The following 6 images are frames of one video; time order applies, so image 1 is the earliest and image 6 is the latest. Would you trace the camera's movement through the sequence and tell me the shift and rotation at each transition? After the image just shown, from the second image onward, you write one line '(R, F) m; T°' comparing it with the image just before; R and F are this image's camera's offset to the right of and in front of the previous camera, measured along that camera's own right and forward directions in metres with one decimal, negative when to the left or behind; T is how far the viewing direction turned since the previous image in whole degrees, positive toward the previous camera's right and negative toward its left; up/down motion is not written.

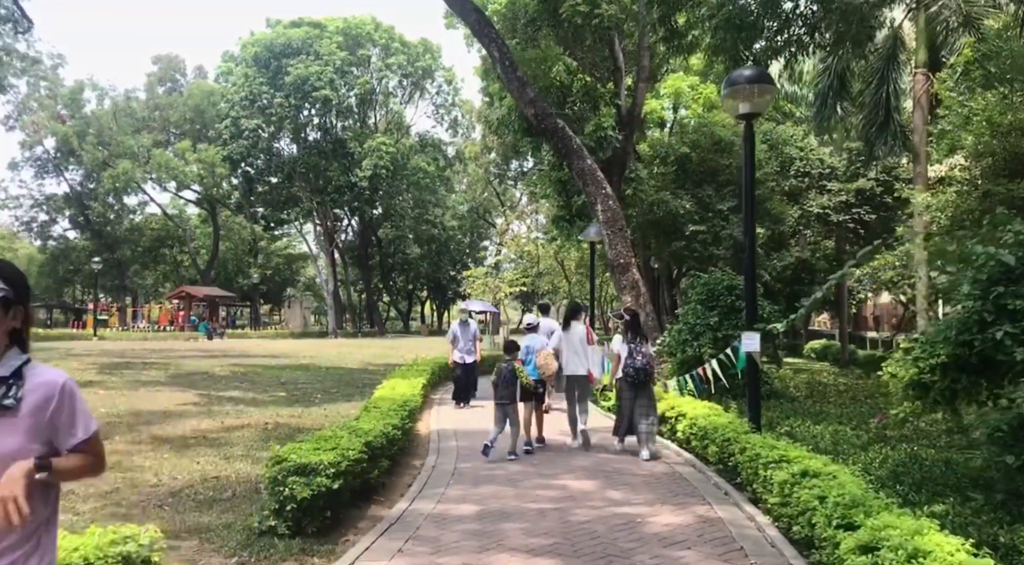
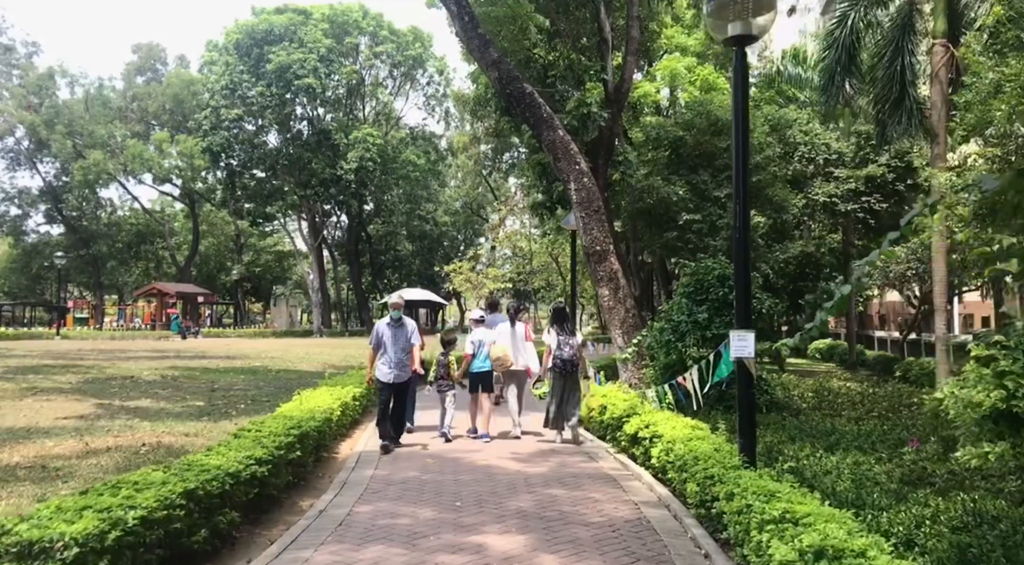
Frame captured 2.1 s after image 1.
(+0.6, +1.7) m; 0°
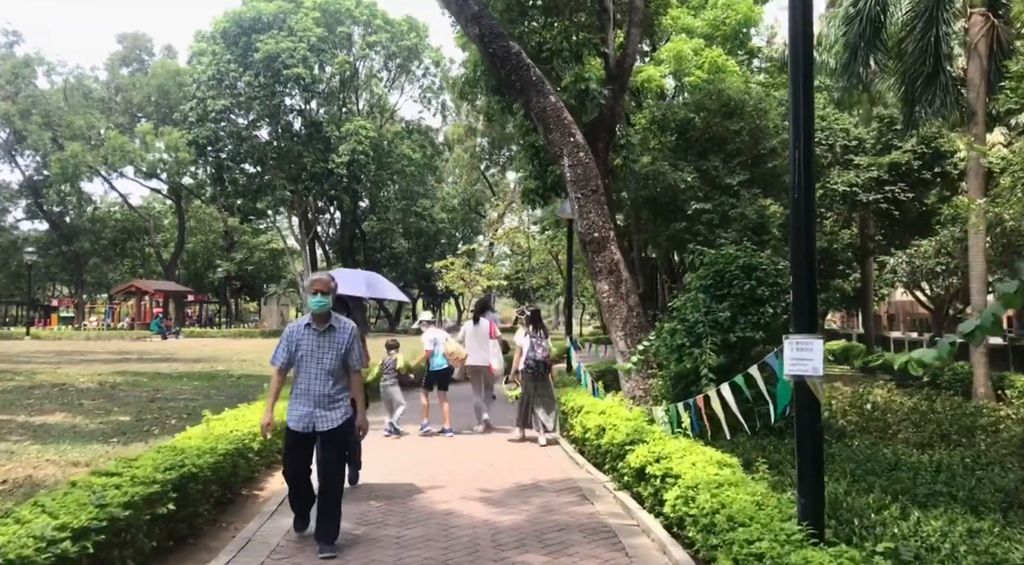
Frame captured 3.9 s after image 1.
(+0.2, +1.6) m; 0°
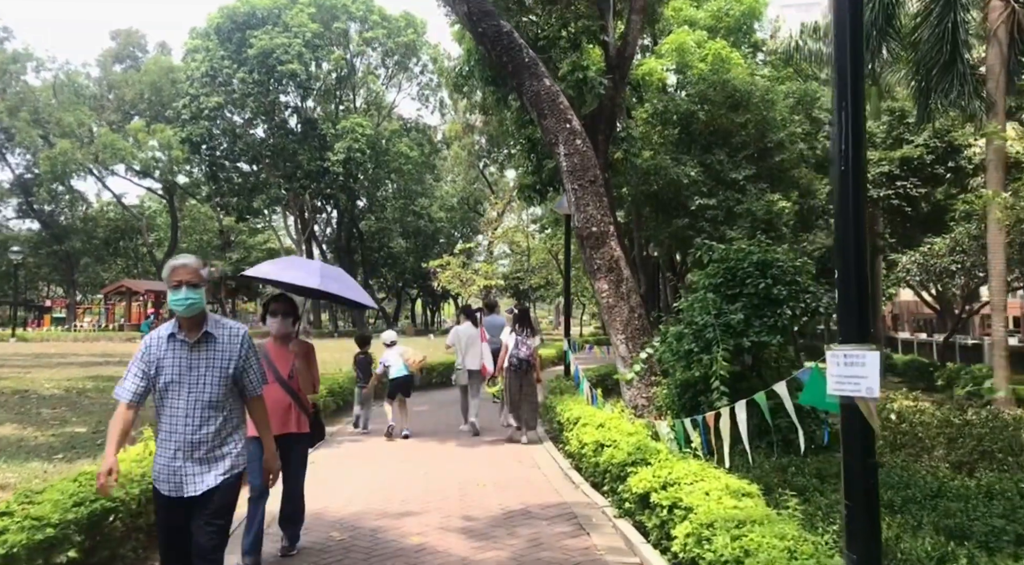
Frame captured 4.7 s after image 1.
(+0.1, +0.7) m; 0°
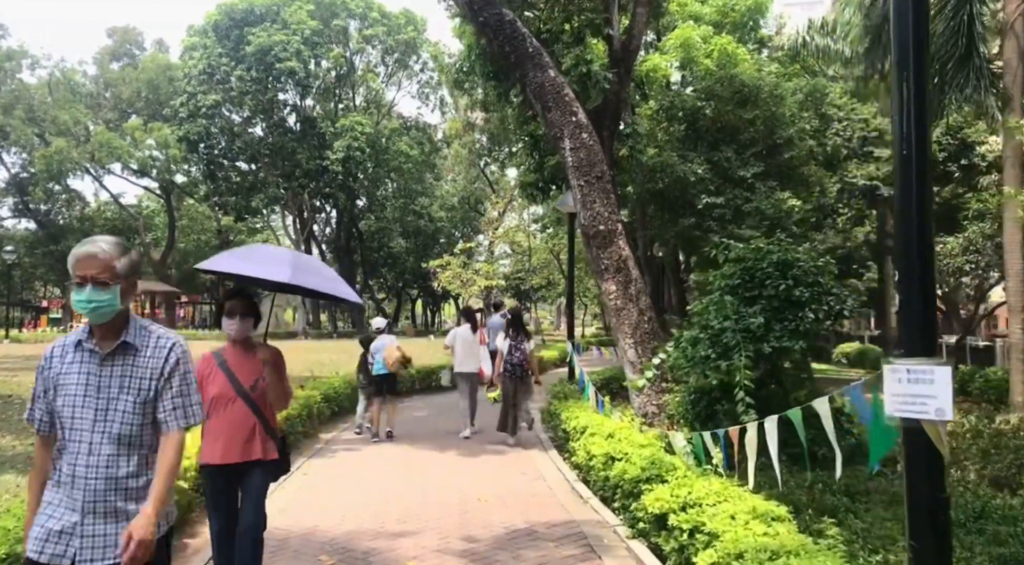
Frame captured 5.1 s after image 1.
(0.0, +0.4) m; 0°
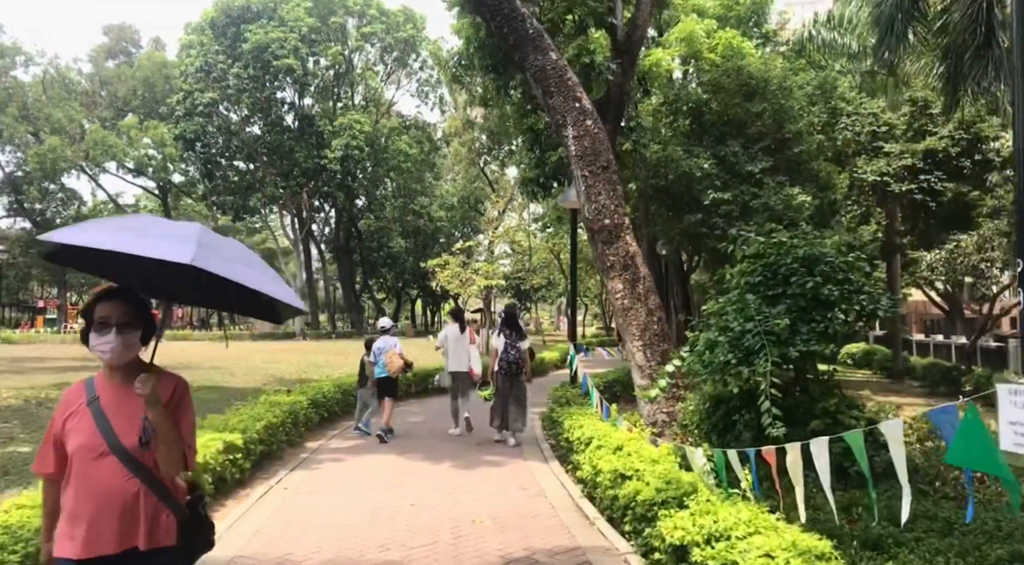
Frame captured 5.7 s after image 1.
(0.0, +0.6) m; 0°
